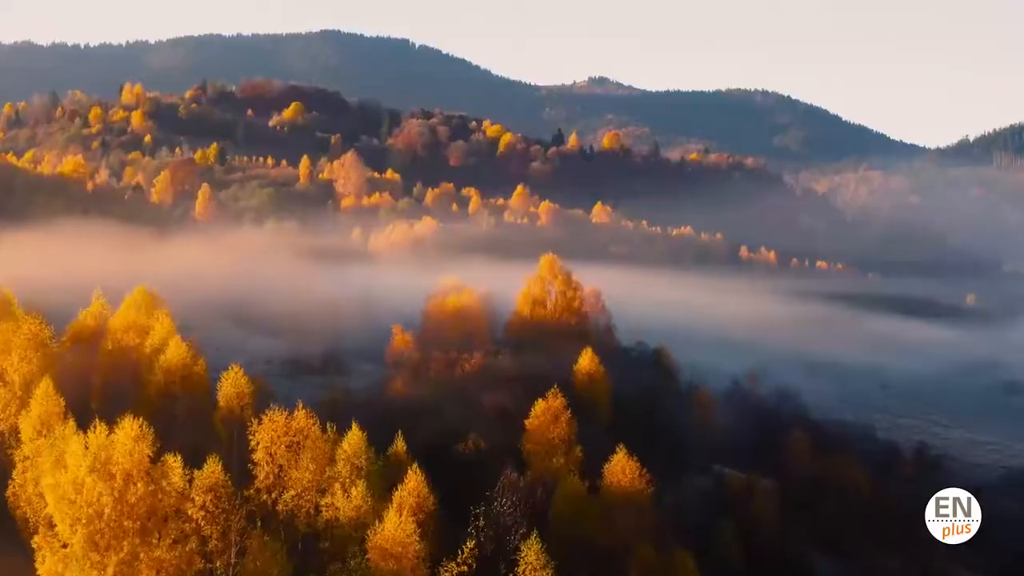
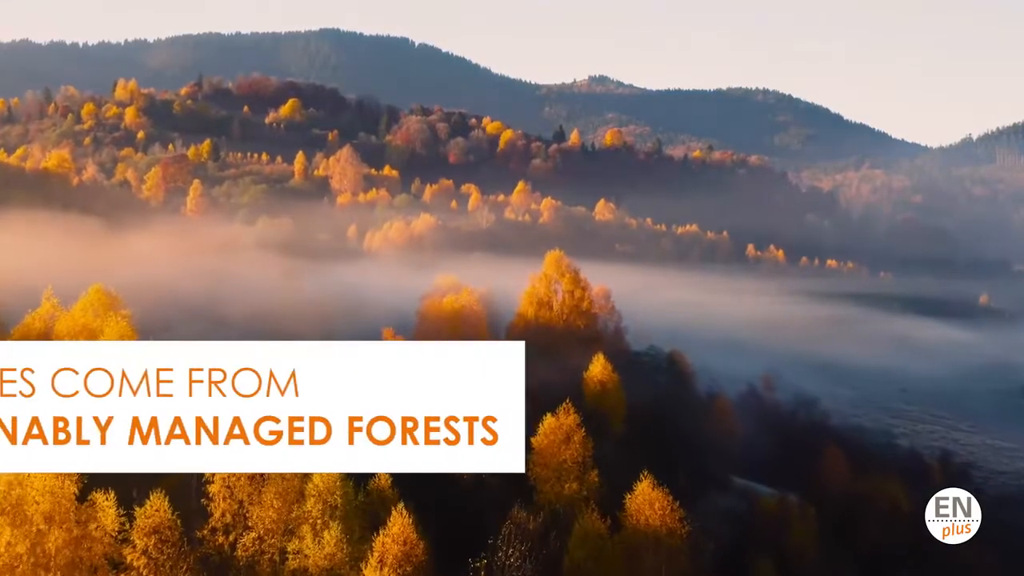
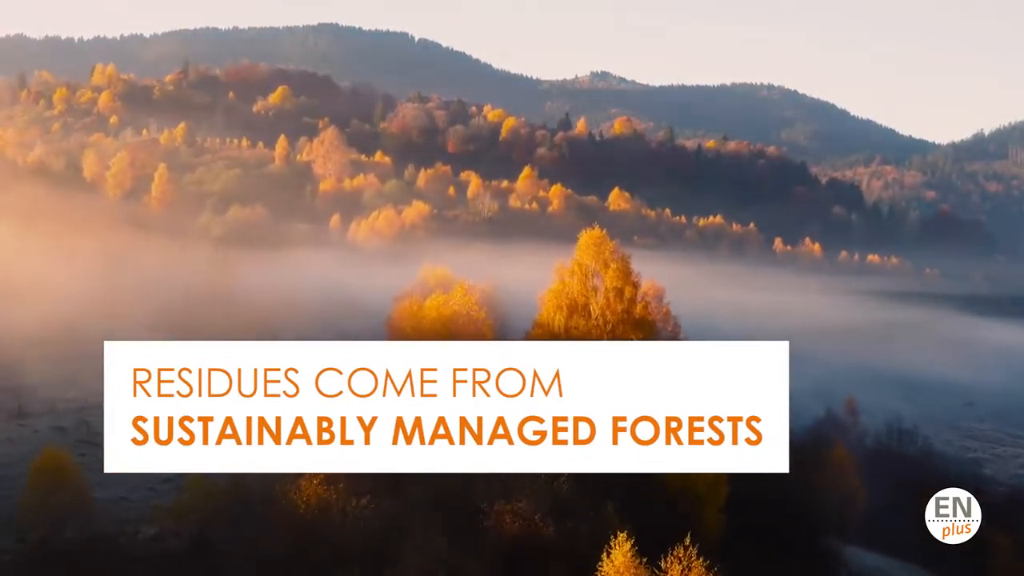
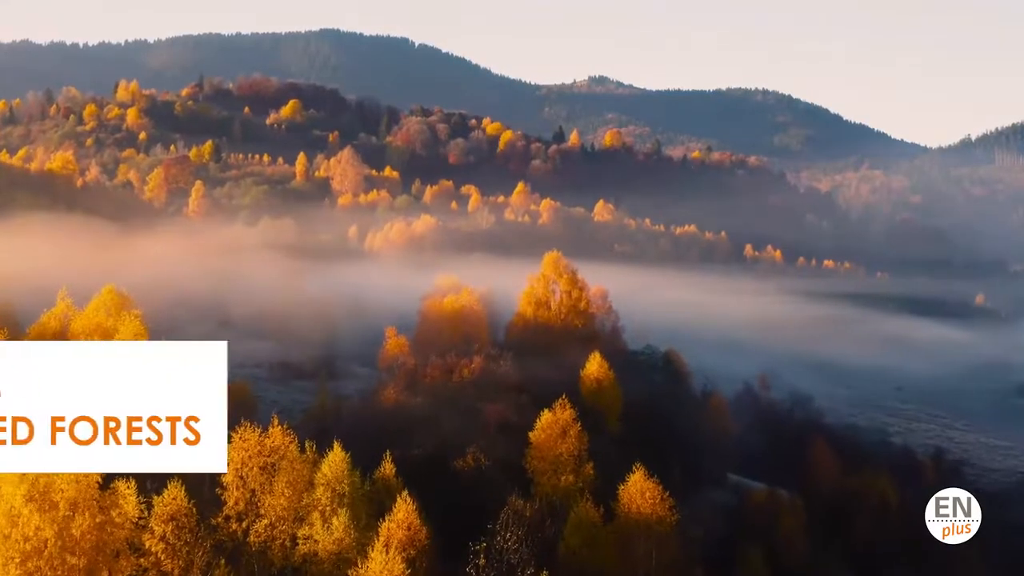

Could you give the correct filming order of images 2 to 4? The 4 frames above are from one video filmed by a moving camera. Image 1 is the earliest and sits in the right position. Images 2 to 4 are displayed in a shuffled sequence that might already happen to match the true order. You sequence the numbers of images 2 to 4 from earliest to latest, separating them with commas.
4, 2, 3
